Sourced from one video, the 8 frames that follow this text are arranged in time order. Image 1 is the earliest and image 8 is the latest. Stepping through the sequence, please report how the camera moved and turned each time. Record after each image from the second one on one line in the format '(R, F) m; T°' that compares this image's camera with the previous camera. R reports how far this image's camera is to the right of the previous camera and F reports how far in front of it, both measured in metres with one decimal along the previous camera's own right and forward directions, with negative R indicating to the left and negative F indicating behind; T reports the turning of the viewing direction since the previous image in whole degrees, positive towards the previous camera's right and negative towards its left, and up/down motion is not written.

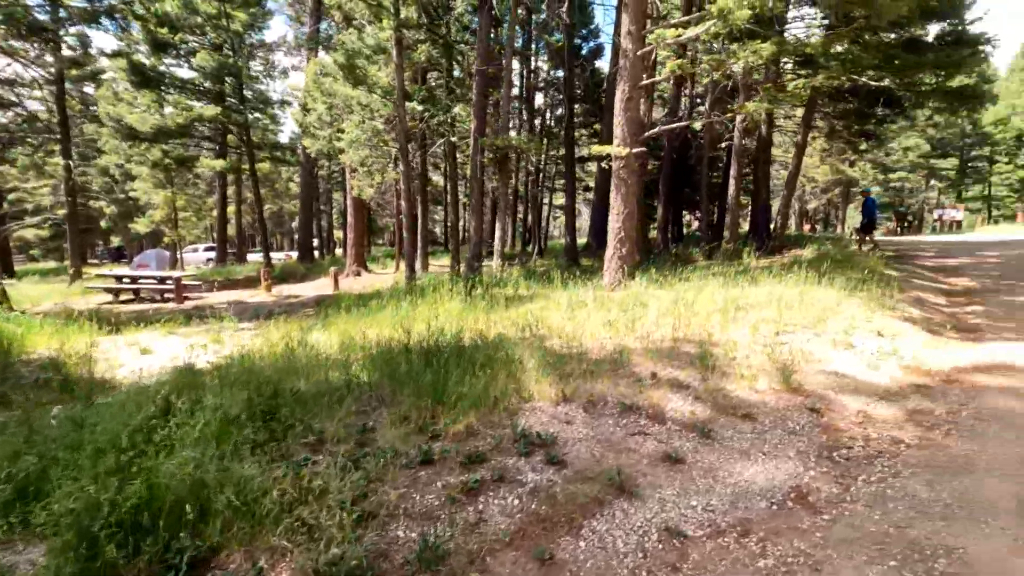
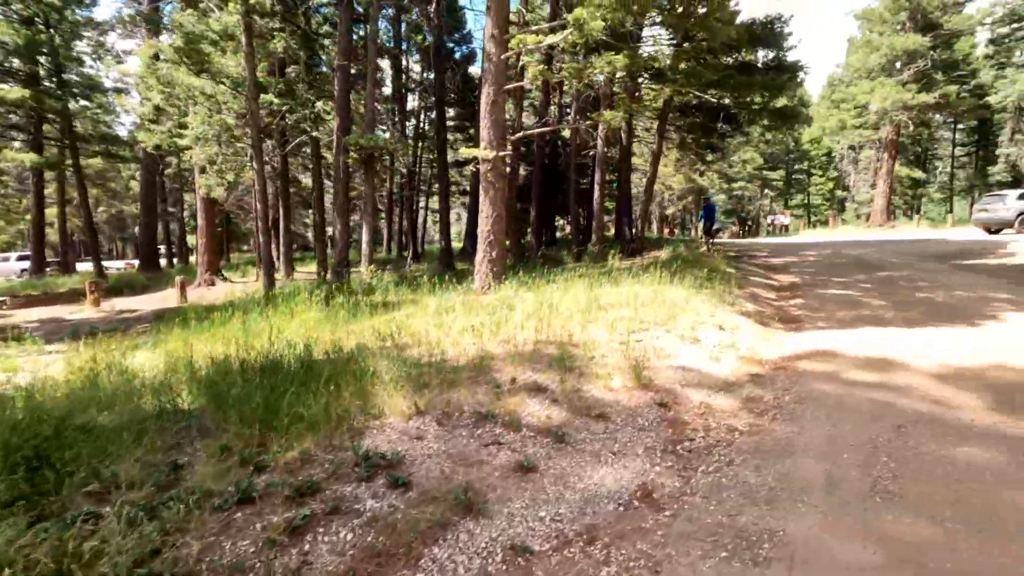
(+0.3, +0.2) m; +12°
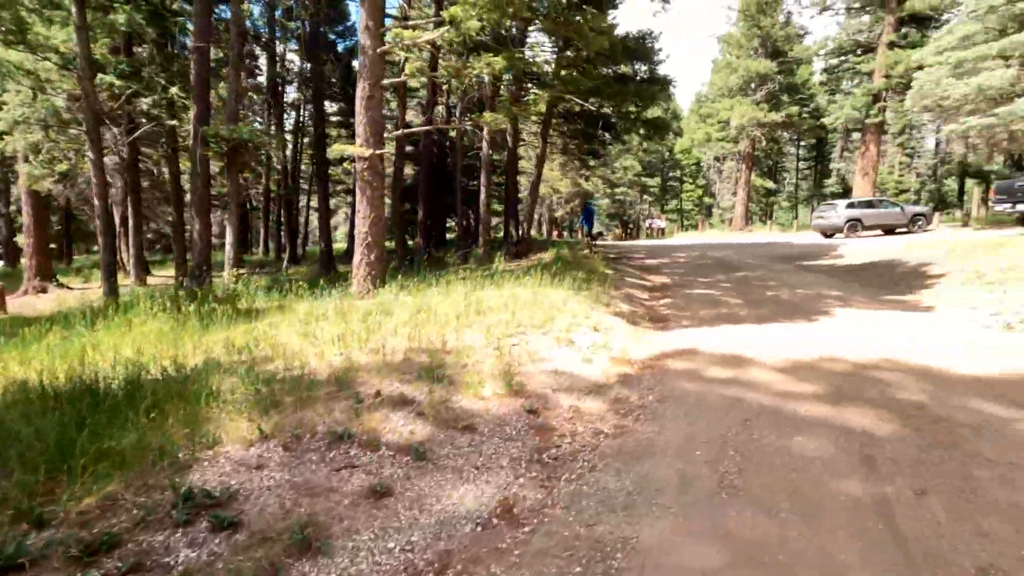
(+0.2, +0.2) m; +11°
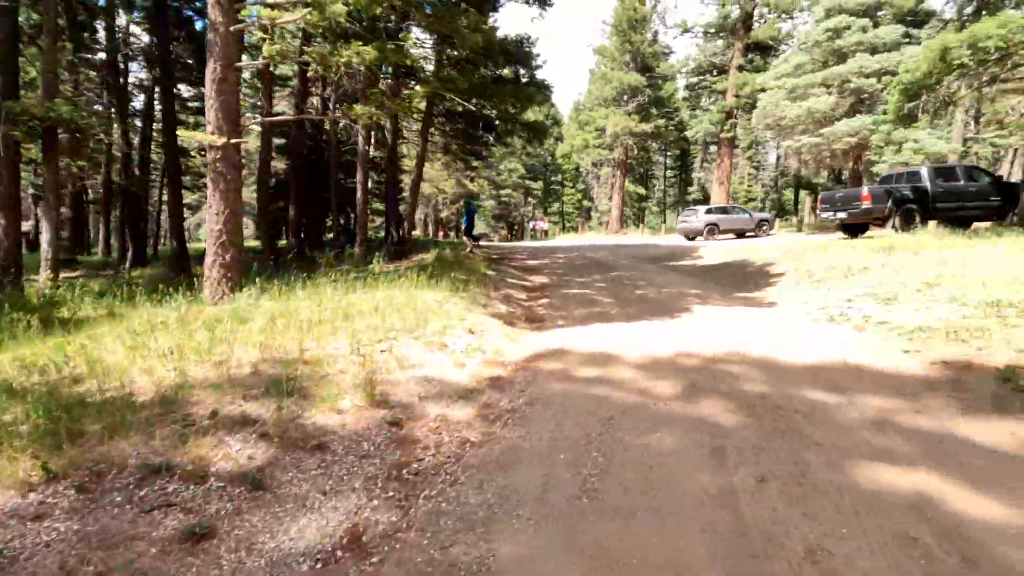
(+0.2, +0.2) m; +12°
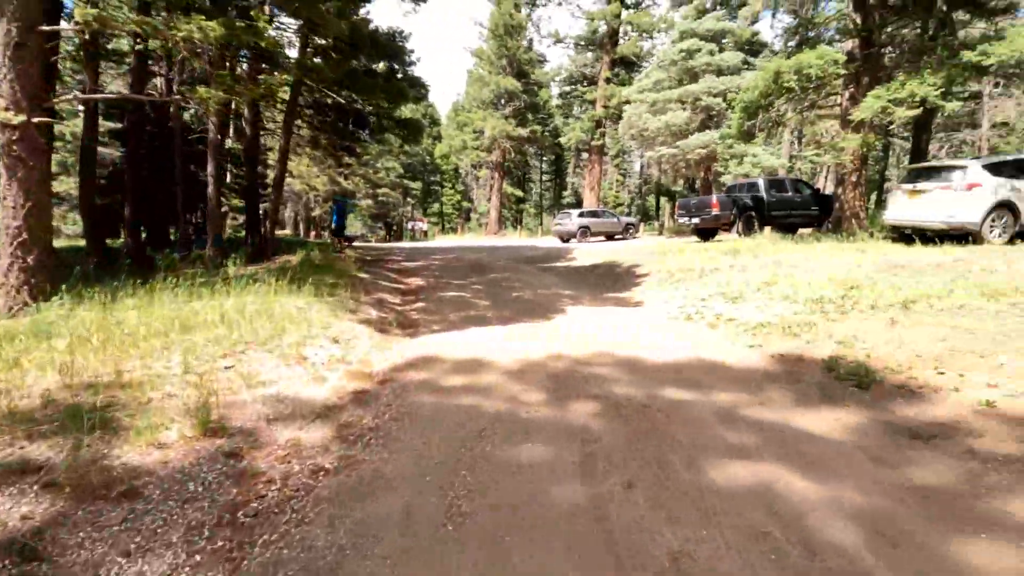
(+0.1, +0.2) m; +13°
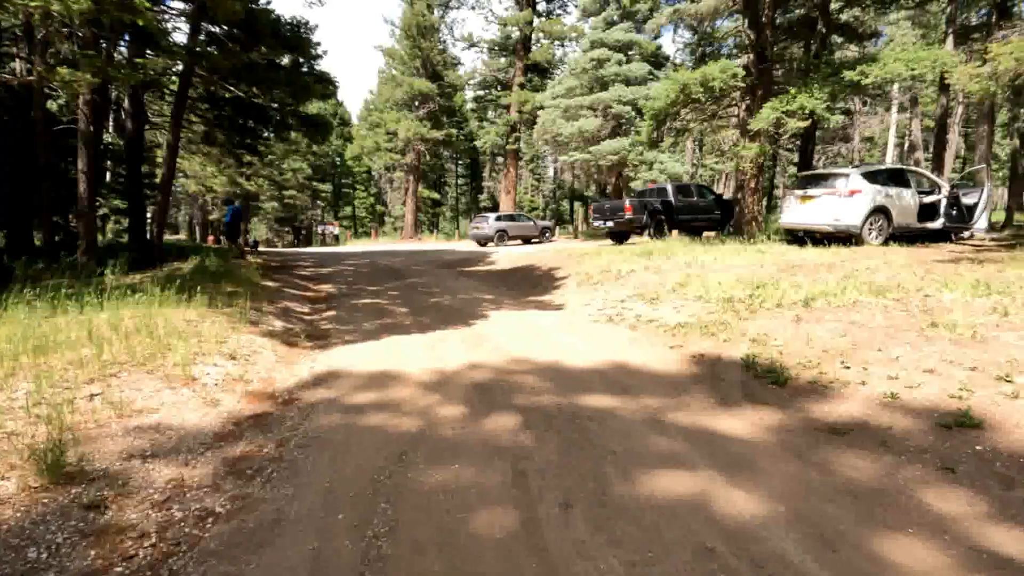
(0.0, +0.3) m; +9°
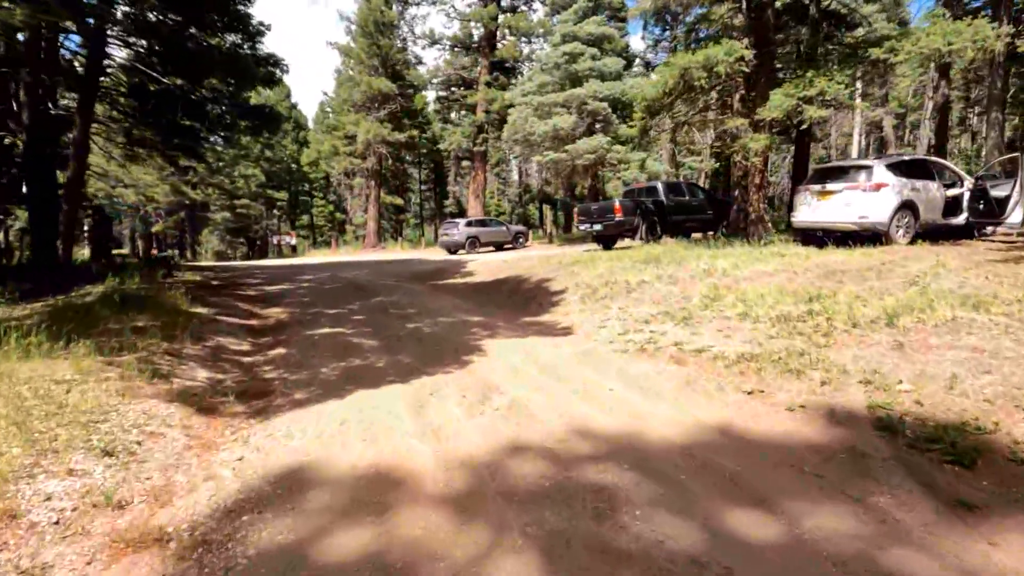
(-0.5, +2.0) m; +4°
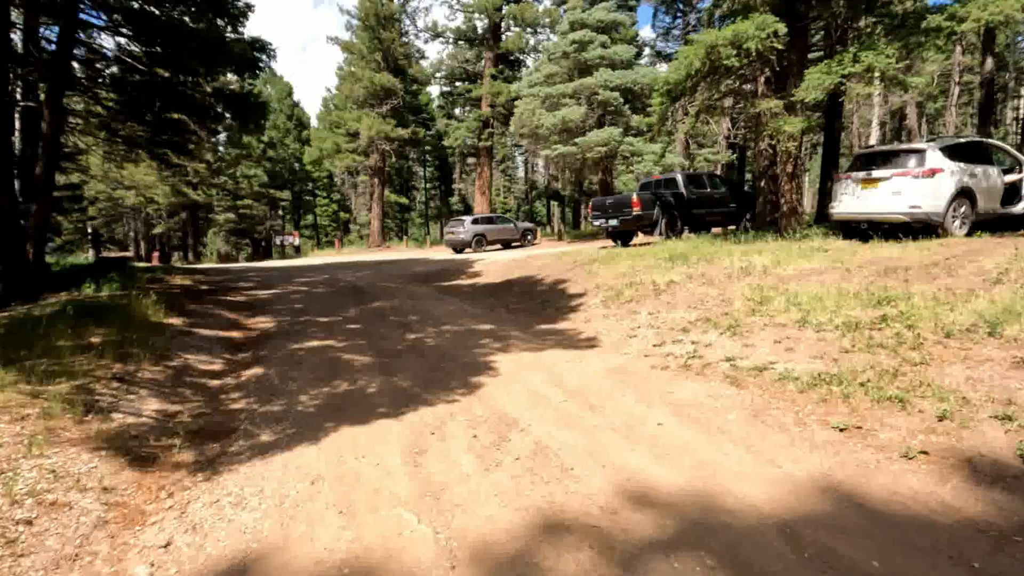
(-0.1, +1.1) m; -1°
